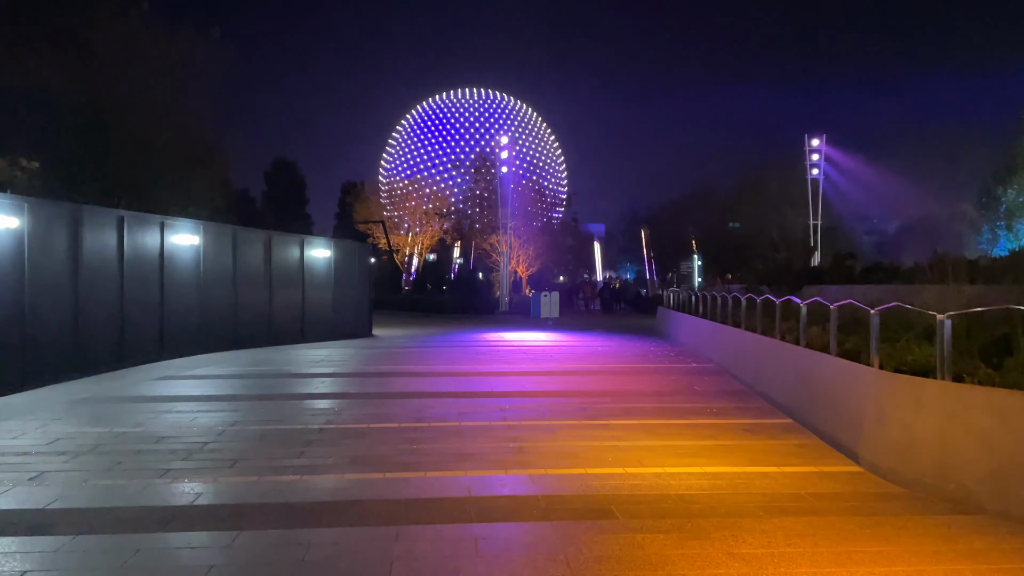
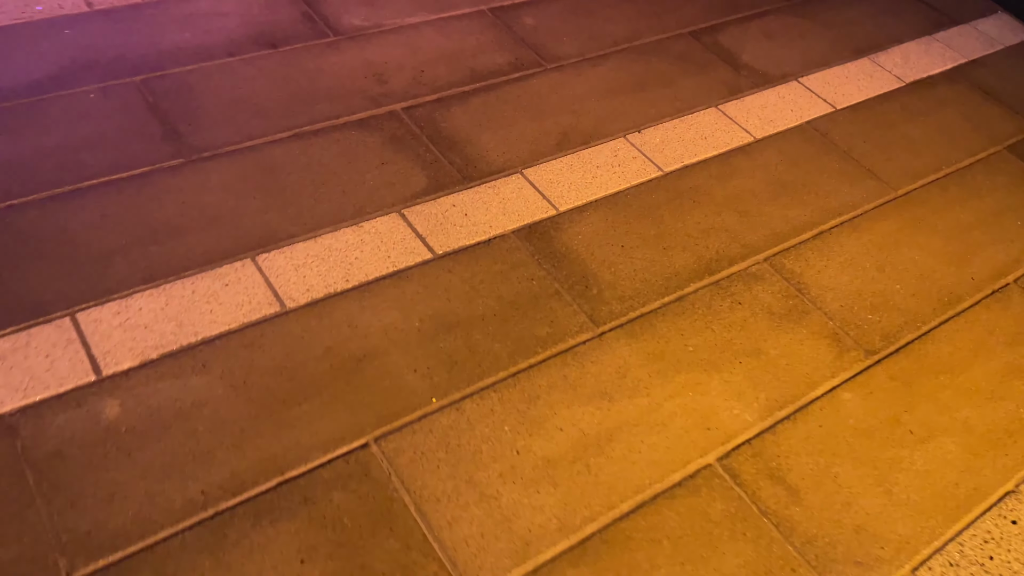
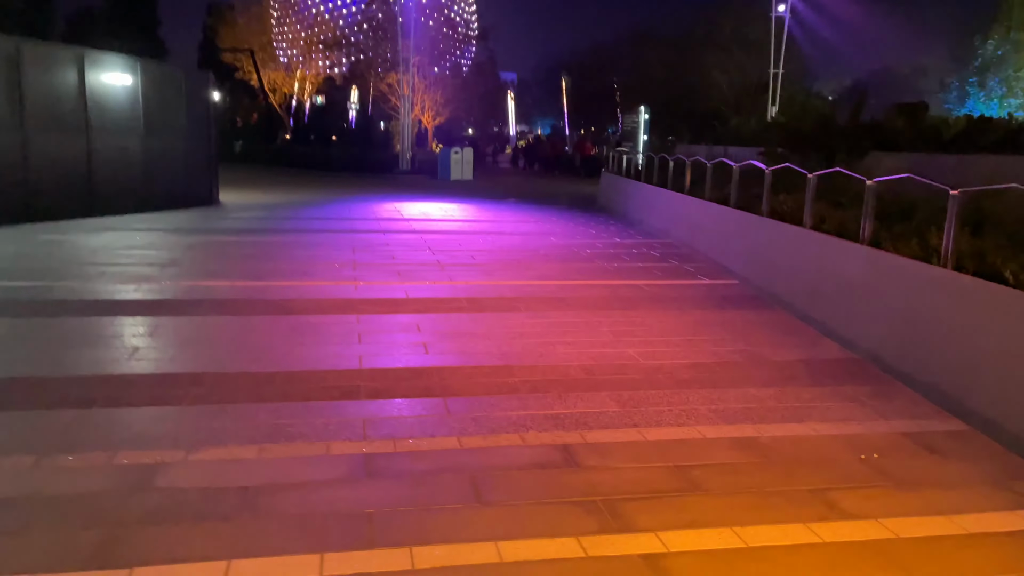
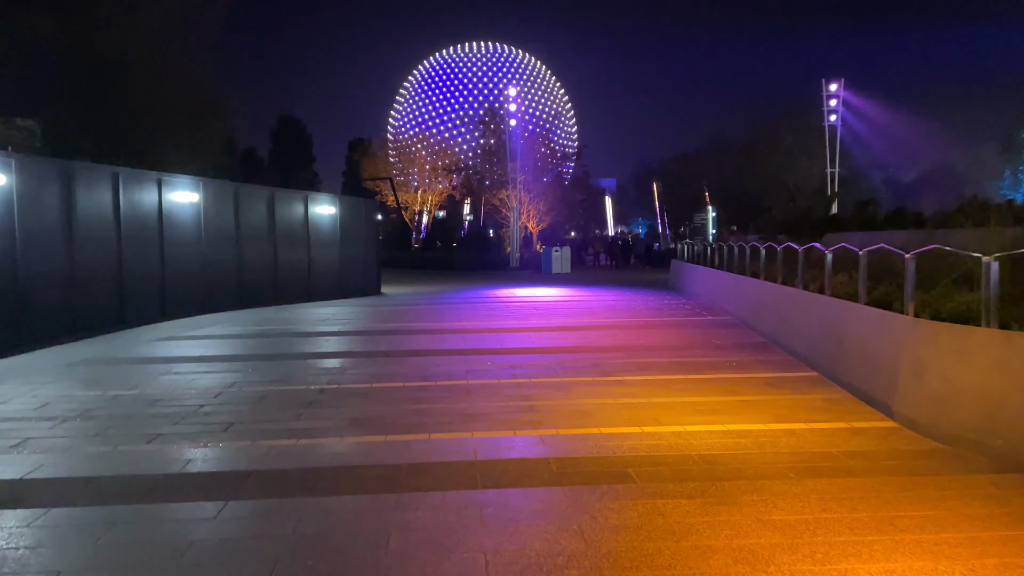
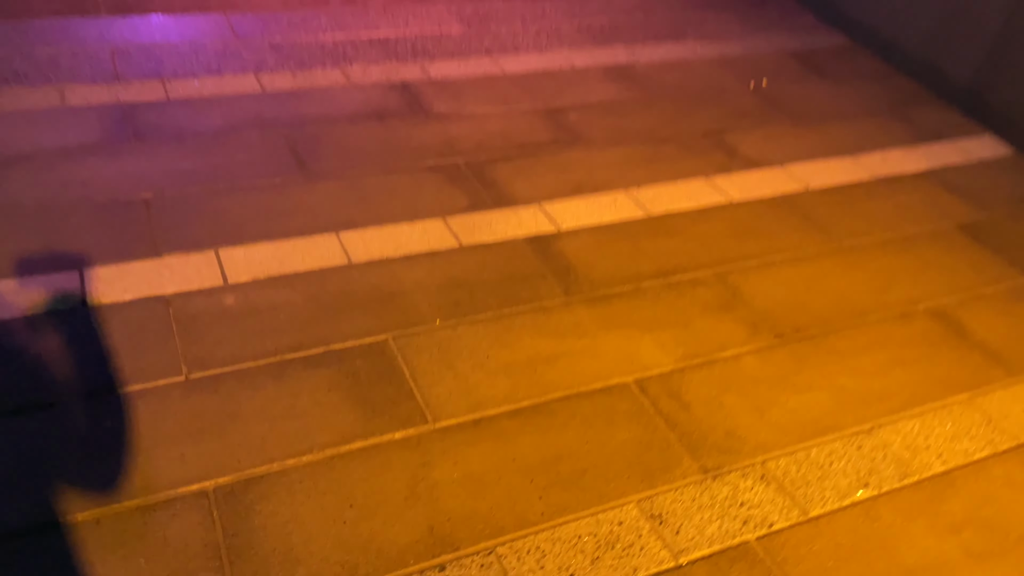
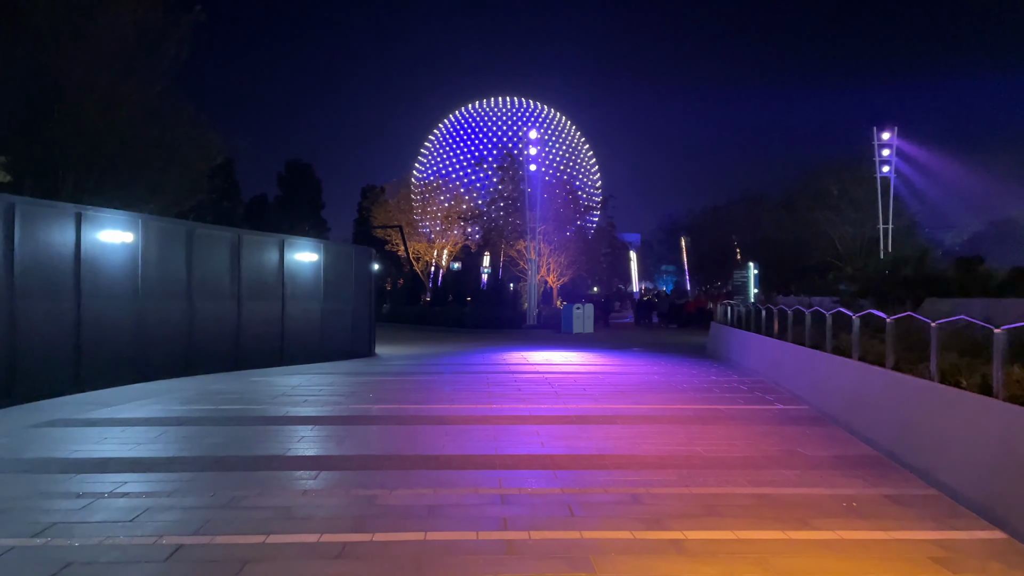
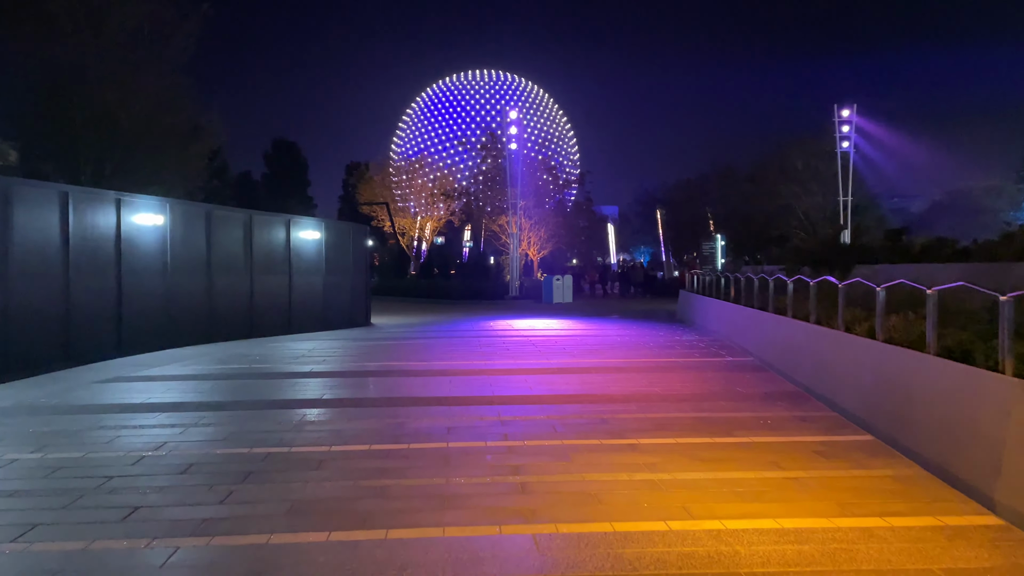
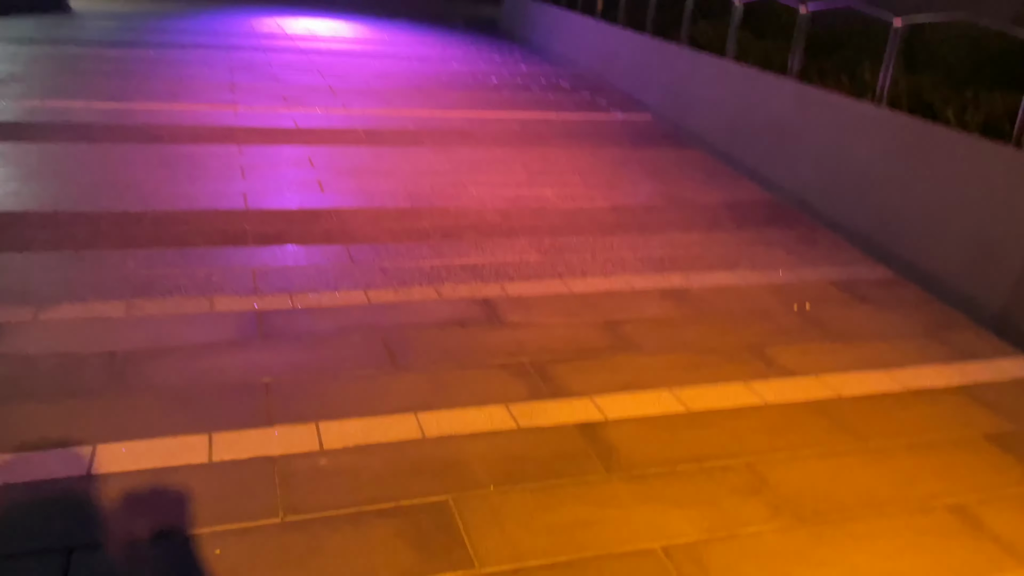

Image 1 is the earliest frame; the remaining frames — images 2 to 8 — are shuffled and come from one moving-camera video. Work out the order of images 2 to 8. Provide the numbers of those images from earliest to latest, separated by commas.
4, 7, 6, 3, 8, 5, 2
